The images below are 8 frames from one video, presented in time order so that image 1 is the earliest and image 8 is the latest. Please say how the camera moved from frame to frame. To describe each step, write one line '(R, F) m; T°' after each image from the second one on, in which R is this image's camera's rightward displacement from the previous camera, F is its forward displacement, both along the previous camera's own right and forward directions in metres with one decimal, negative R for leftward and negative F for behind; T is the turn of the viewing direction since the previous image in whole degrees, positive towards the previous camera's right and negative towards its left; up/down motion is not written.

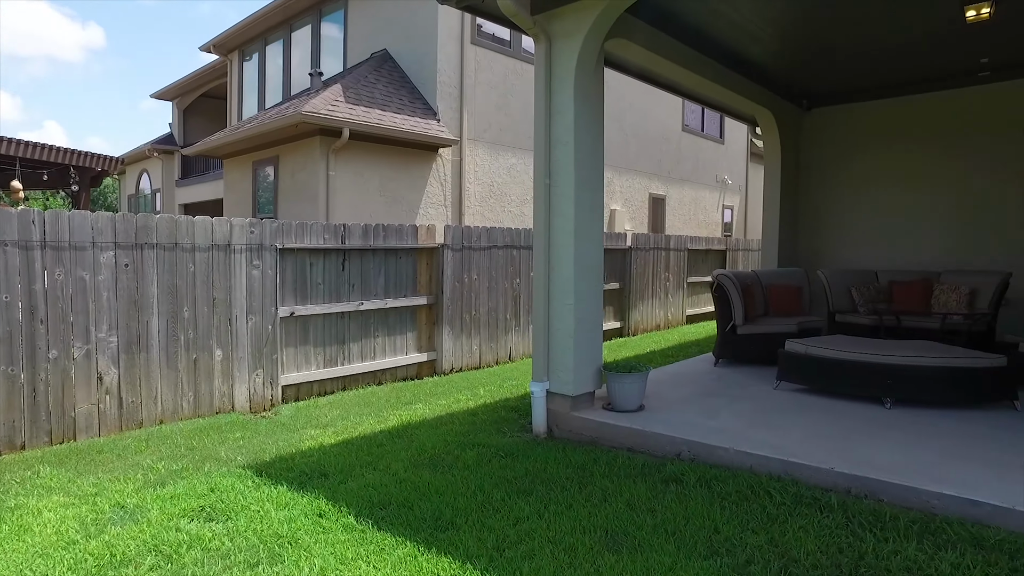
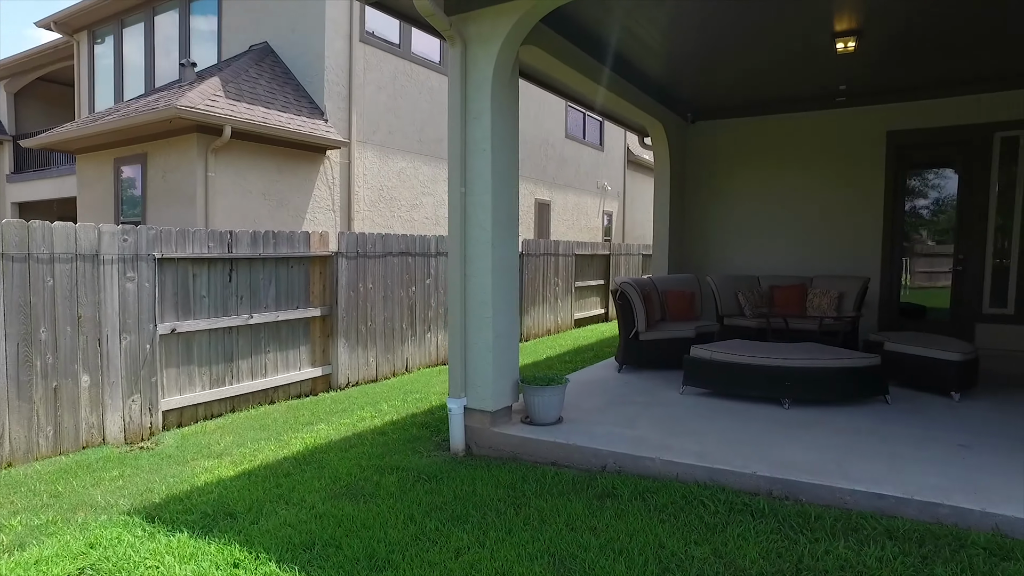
(-0.2, +0.2) m; +11°
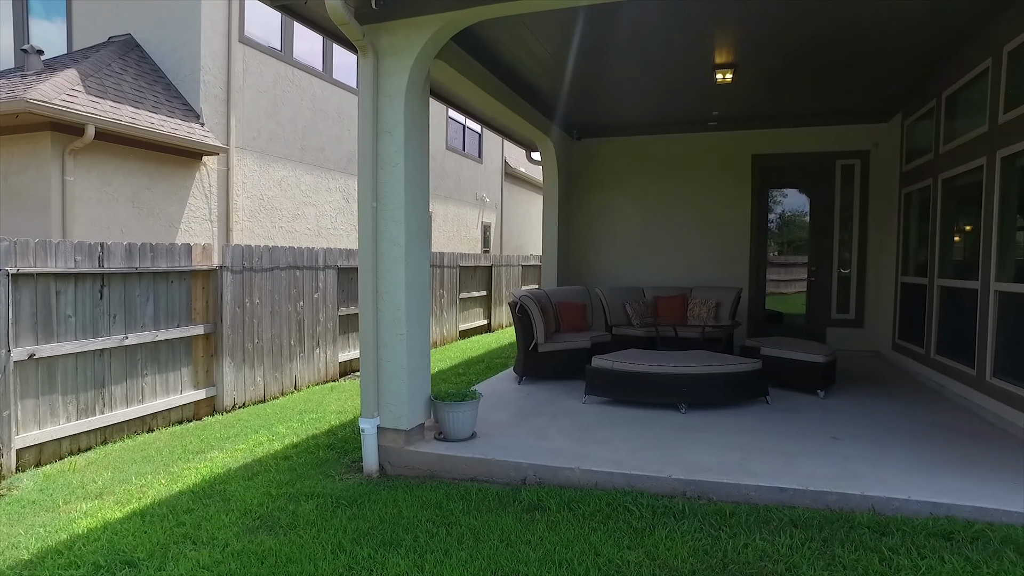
(-0.3, 0.0) m; +11°
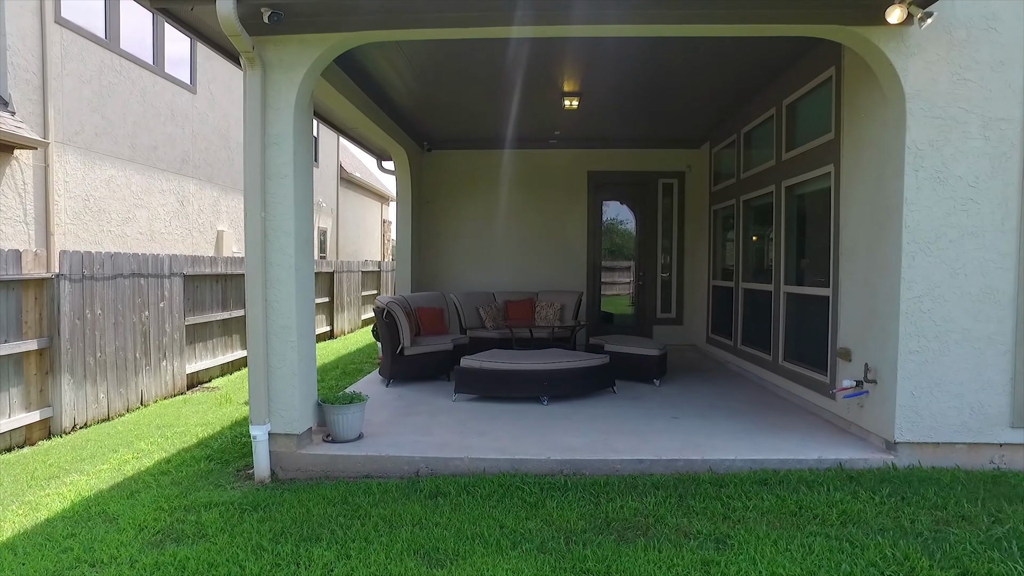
(-0.4, -0.3) m; +15°
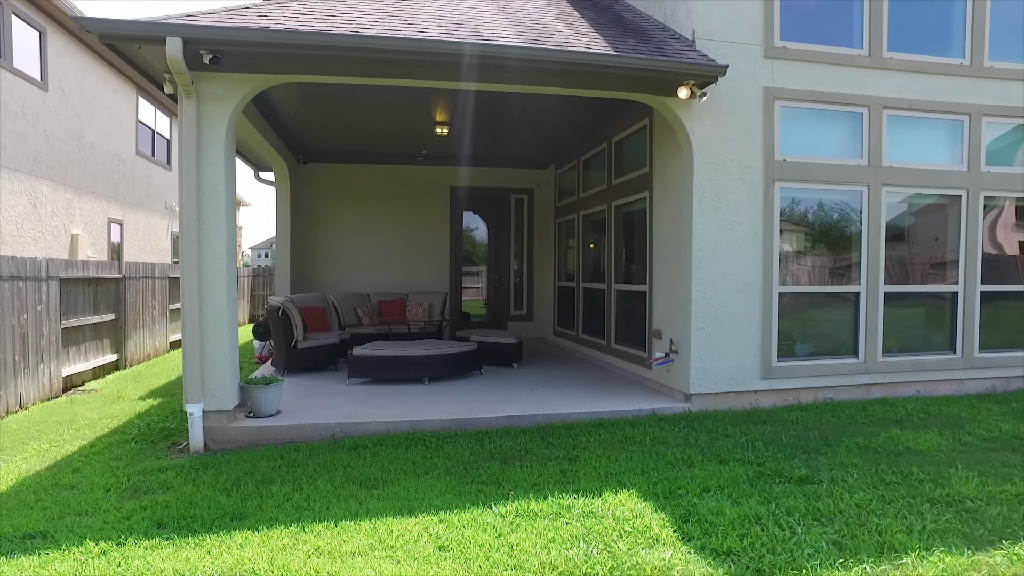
(-0.4, -1.0) m; +13°
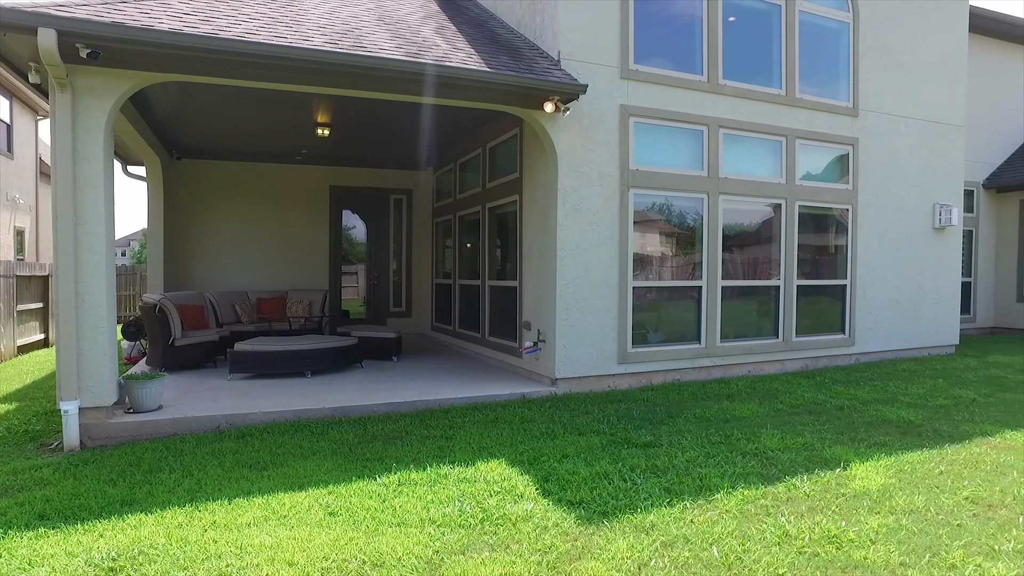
(0.0, -0.4) m; +10°
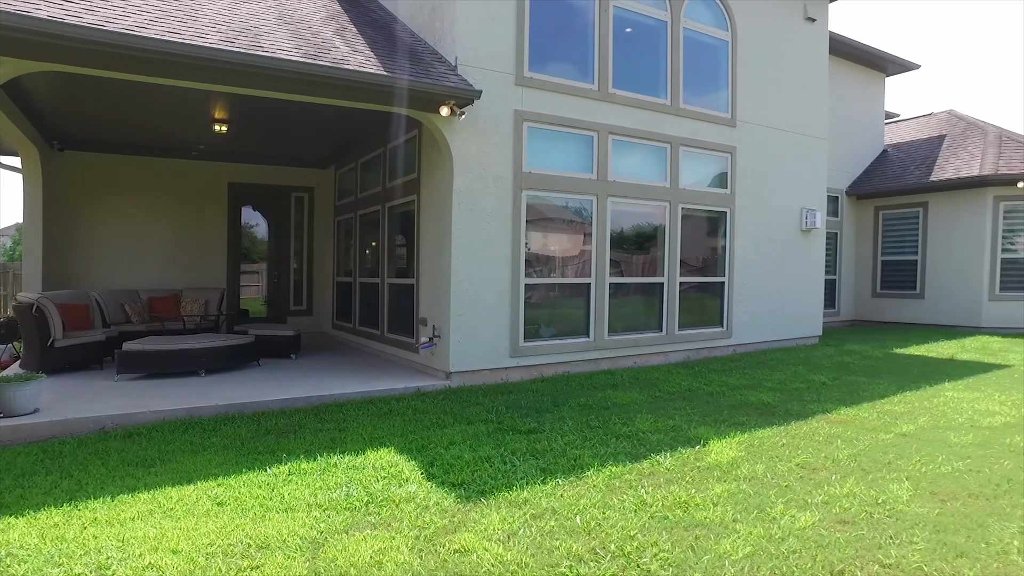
(+0.1, -0.2) m; +7°
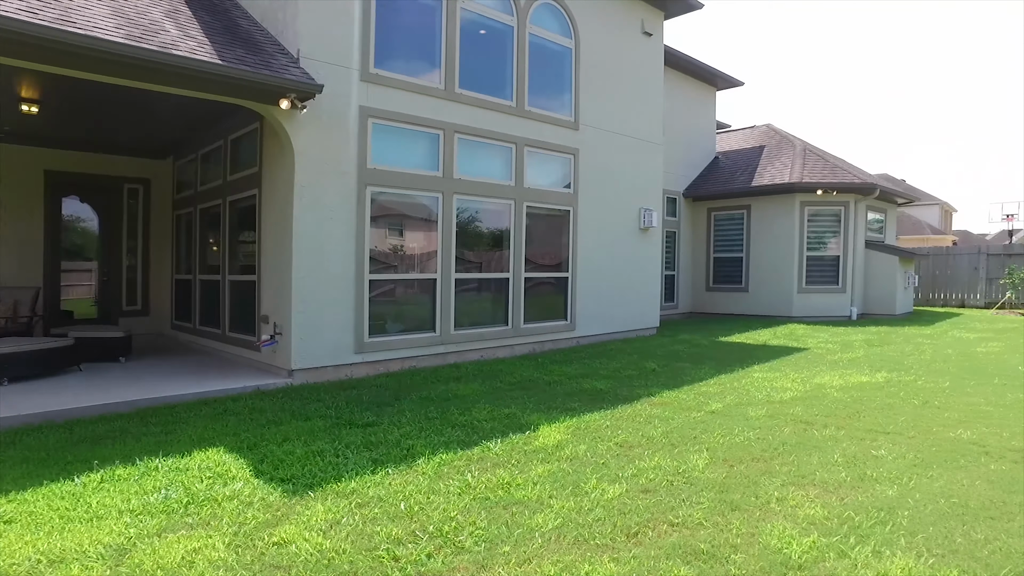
(+0.2, -0.1) m; +11°
